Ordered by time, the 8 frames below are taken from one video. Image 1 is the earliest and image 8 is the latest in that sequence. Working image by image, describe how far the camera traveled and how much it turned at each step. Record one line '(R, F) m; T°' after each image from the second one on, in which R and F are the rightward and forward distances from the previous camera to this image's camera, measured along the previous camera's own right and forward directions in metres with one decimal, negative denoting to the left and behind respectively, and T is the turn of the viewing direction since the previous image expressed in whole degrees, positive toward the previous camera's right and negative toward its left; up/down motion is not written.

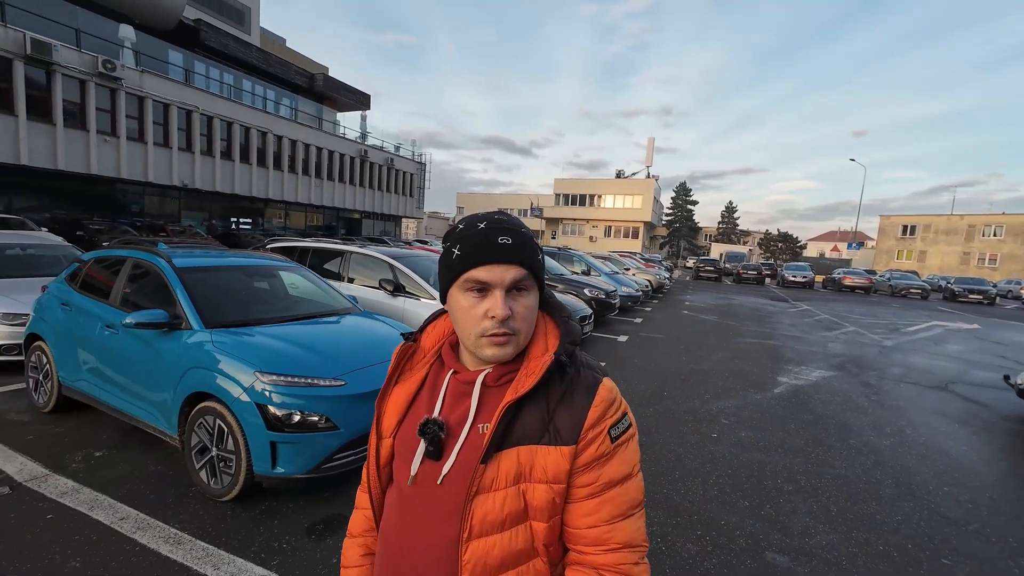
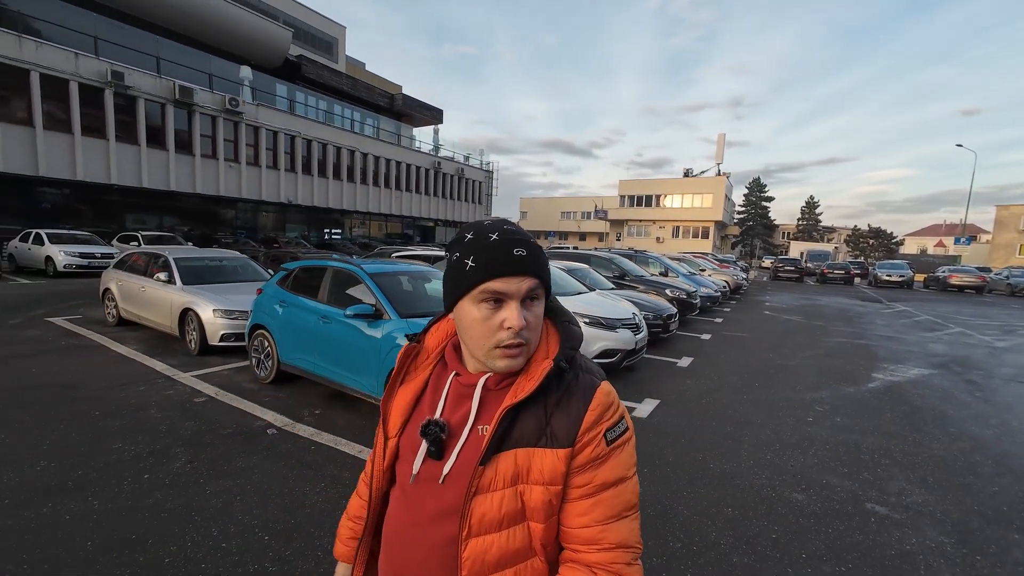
(-0.6, -0.9) m; -8°
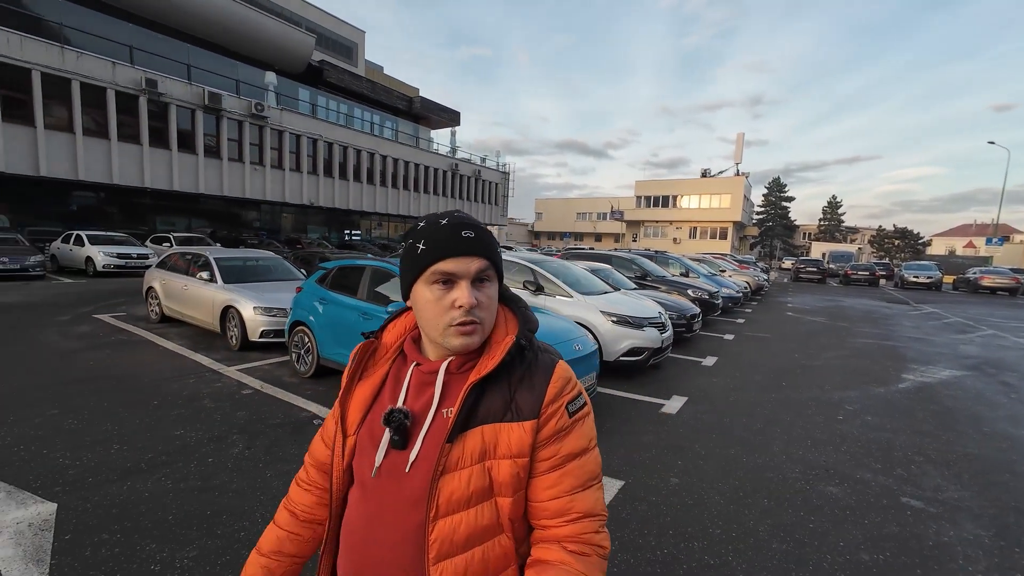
(-0.2, -0.2) m; -2°
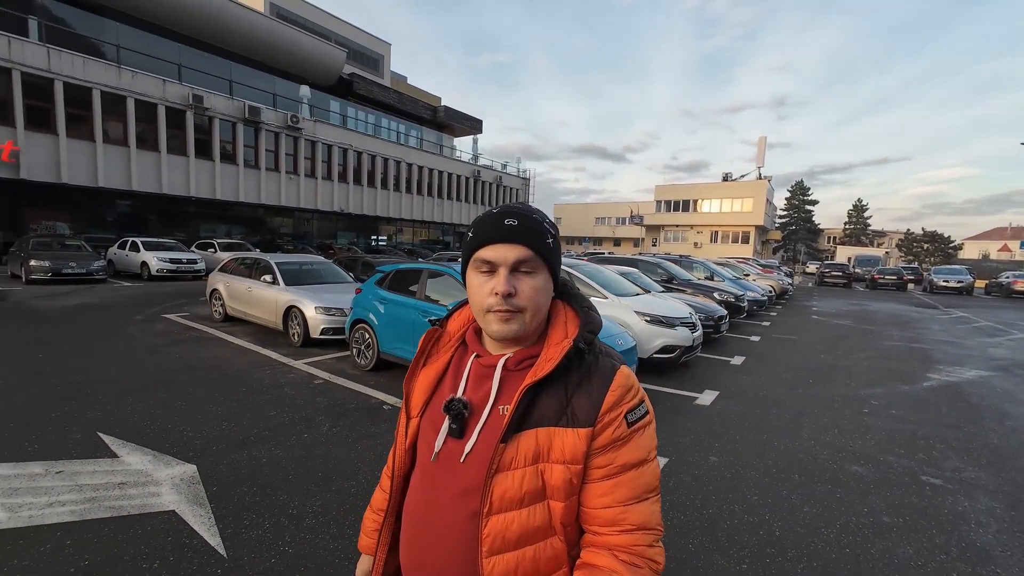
(-0.4, -0.5) m; -2°
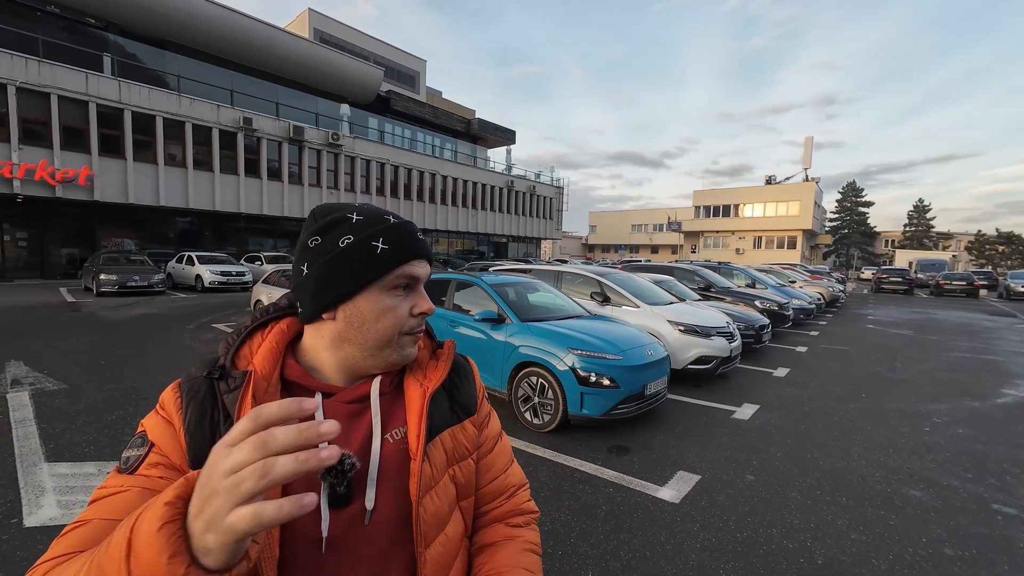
(+0.1, 0.0) m; -5°
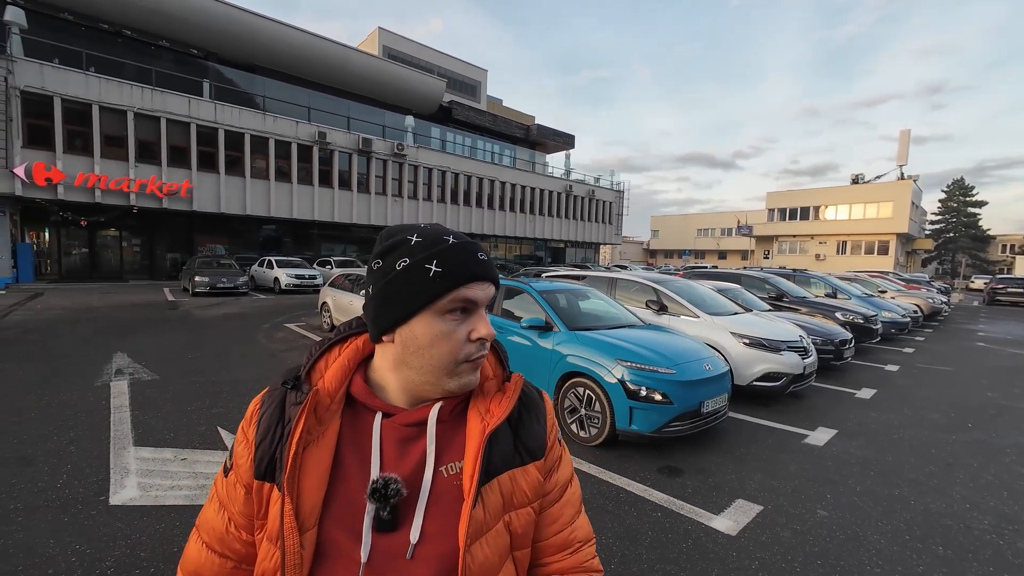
(+0.1, +0.1) m; -8°
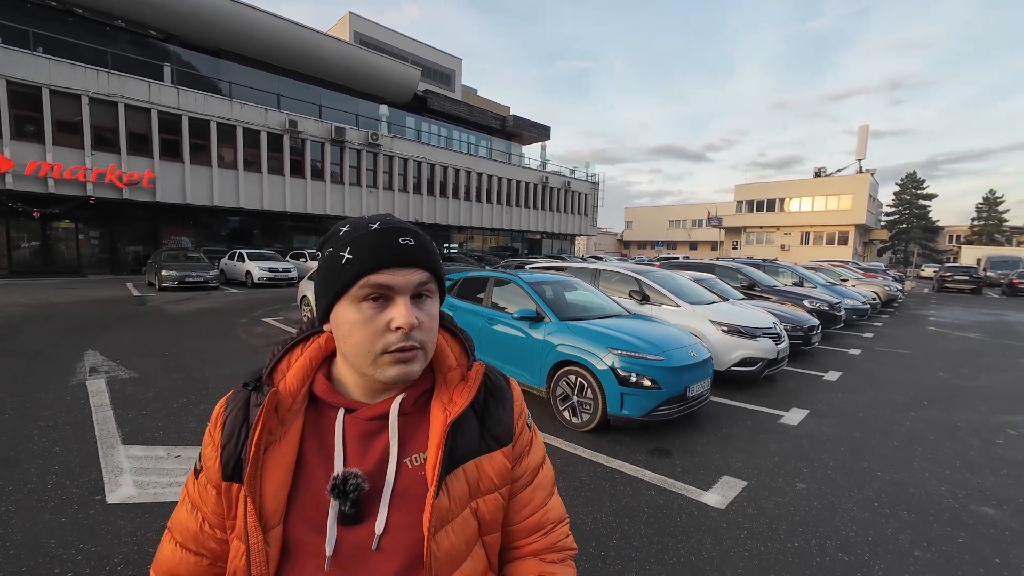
(-0.2, -0.1) m; +3°
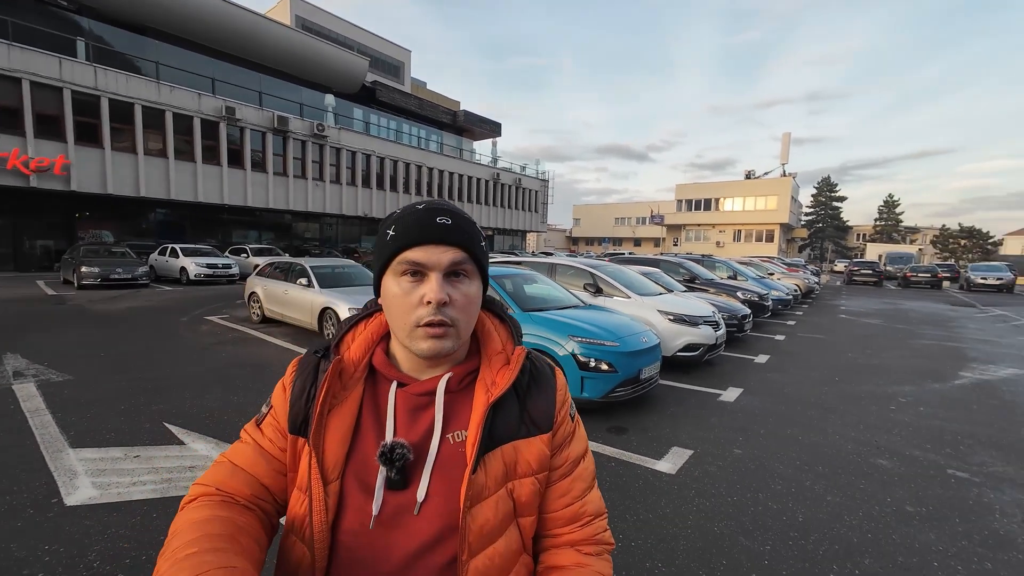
(-0.2, -0.2) m; +7°
